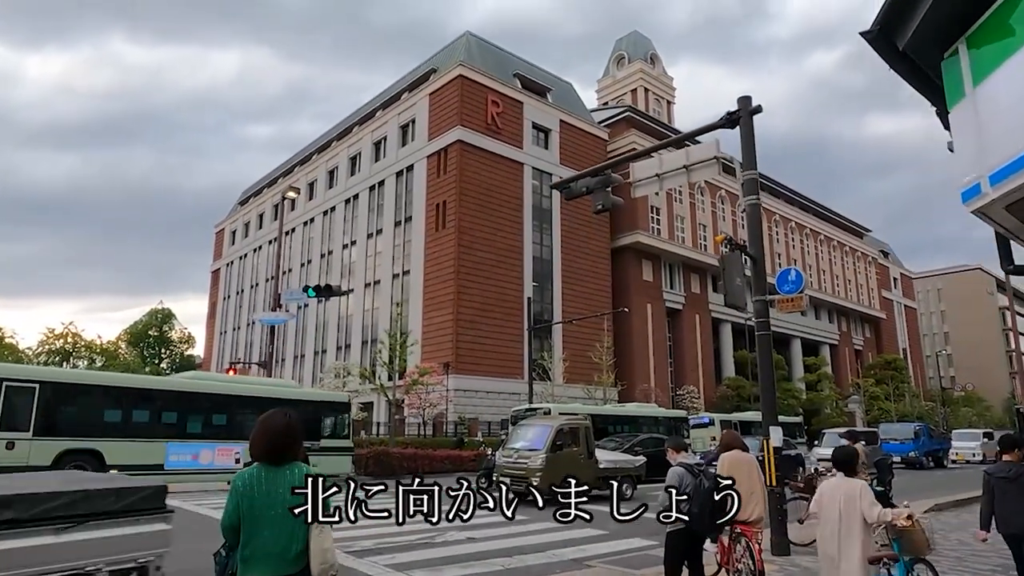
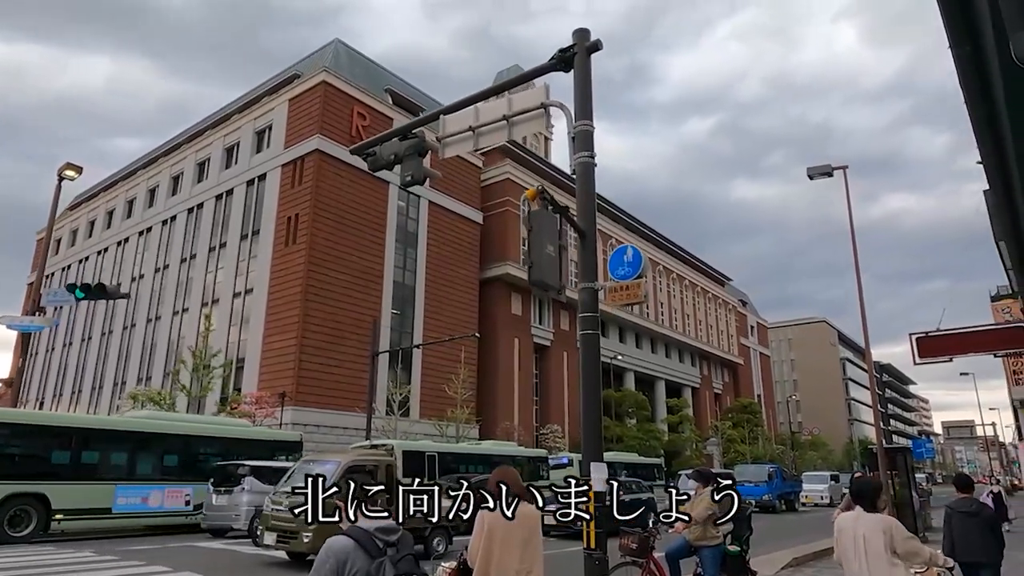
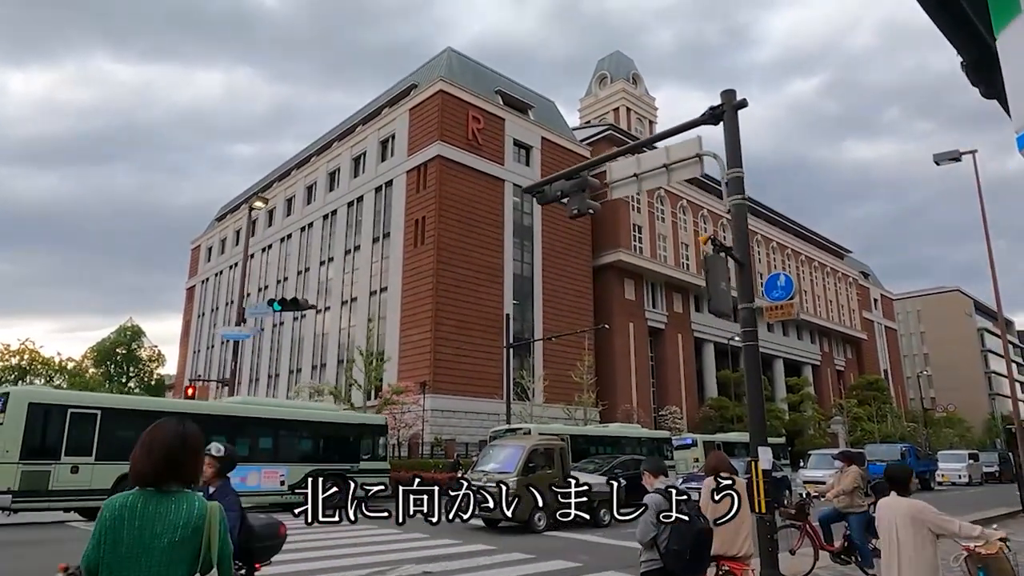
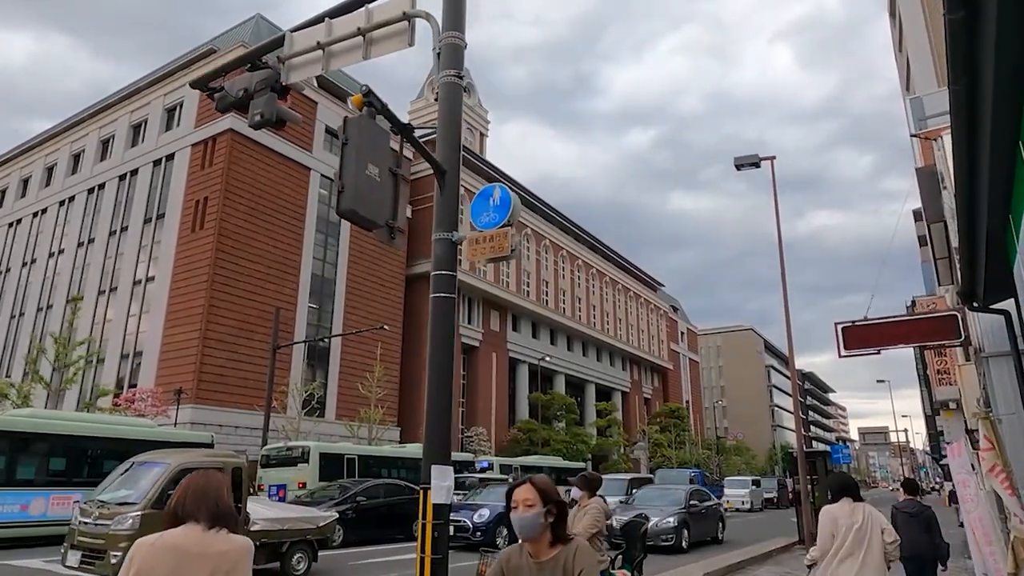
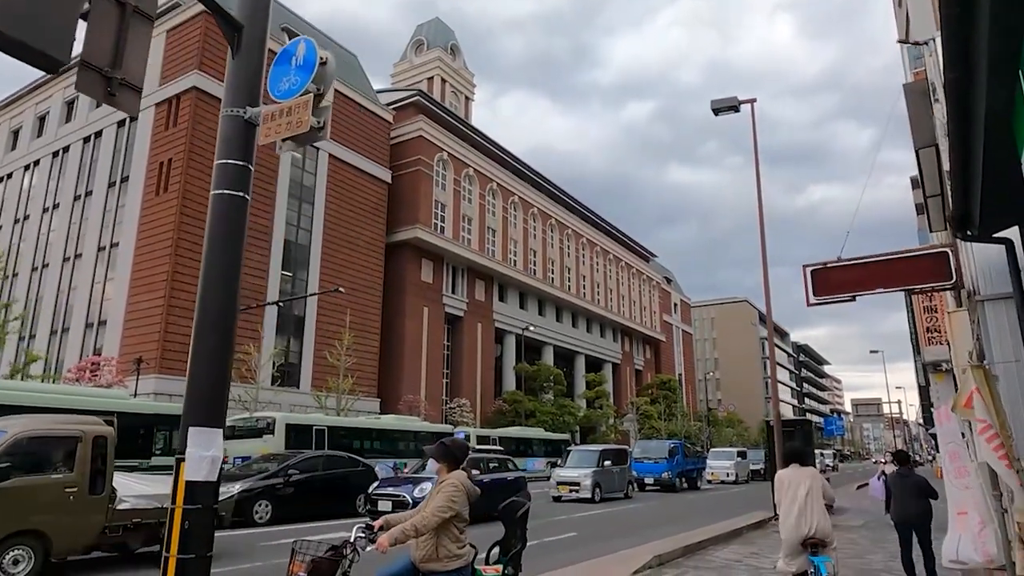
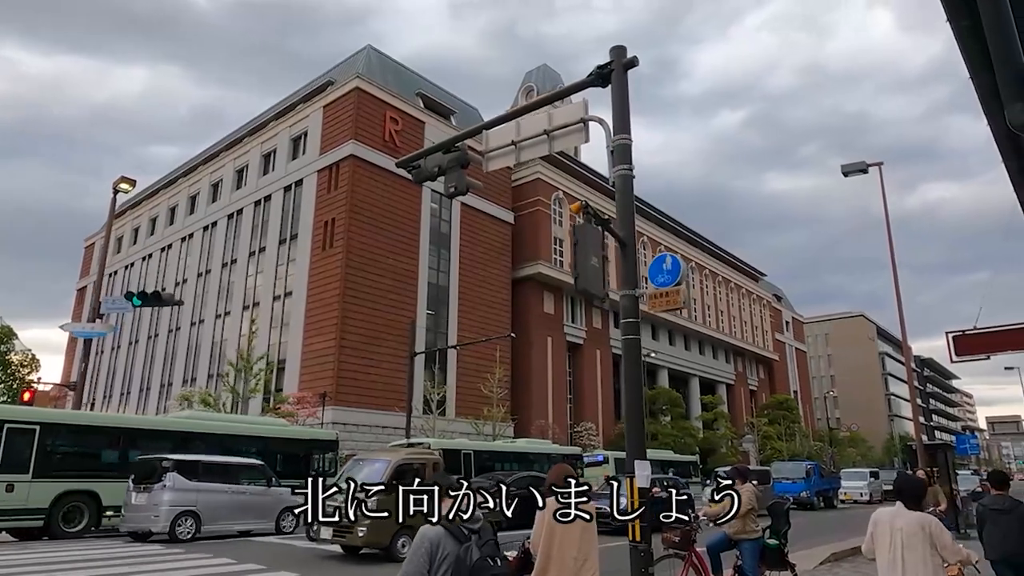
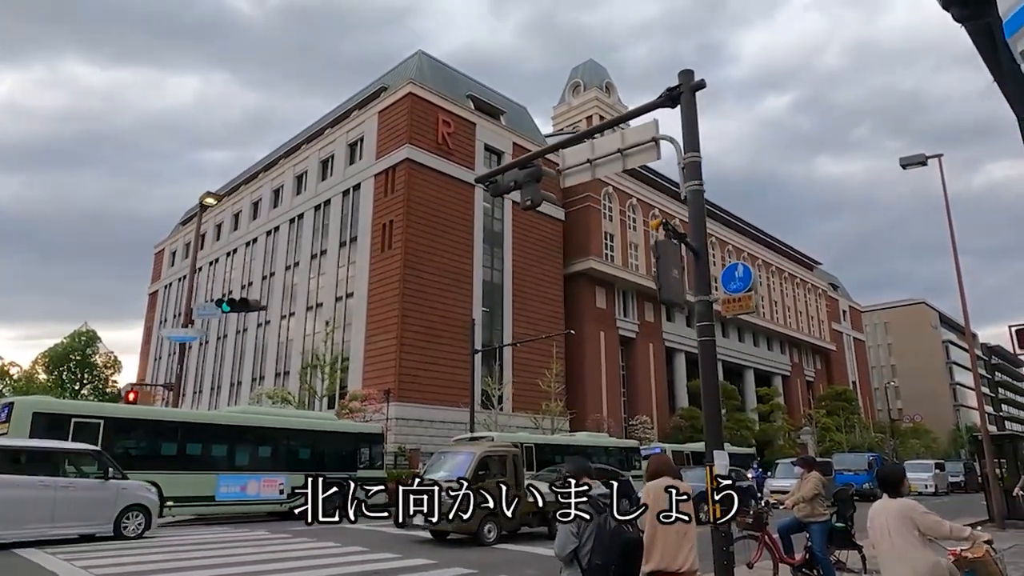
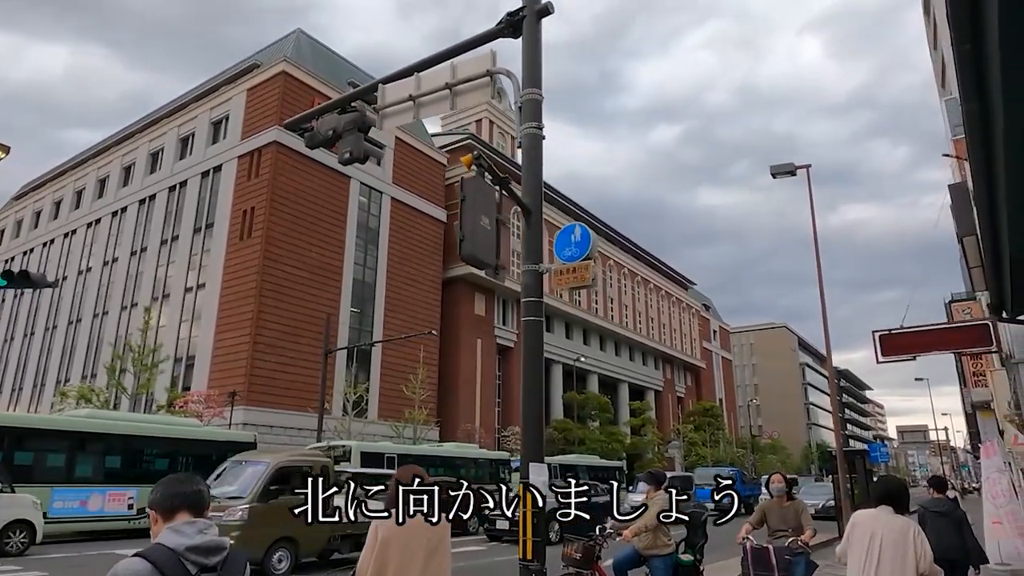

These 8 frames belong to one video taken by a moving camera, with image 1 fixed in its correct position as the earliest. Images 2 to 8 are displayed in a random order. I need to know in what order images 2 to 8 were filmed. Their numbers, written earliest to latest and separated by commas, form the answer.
3, 7, 6, 2, 8, 4, 5
